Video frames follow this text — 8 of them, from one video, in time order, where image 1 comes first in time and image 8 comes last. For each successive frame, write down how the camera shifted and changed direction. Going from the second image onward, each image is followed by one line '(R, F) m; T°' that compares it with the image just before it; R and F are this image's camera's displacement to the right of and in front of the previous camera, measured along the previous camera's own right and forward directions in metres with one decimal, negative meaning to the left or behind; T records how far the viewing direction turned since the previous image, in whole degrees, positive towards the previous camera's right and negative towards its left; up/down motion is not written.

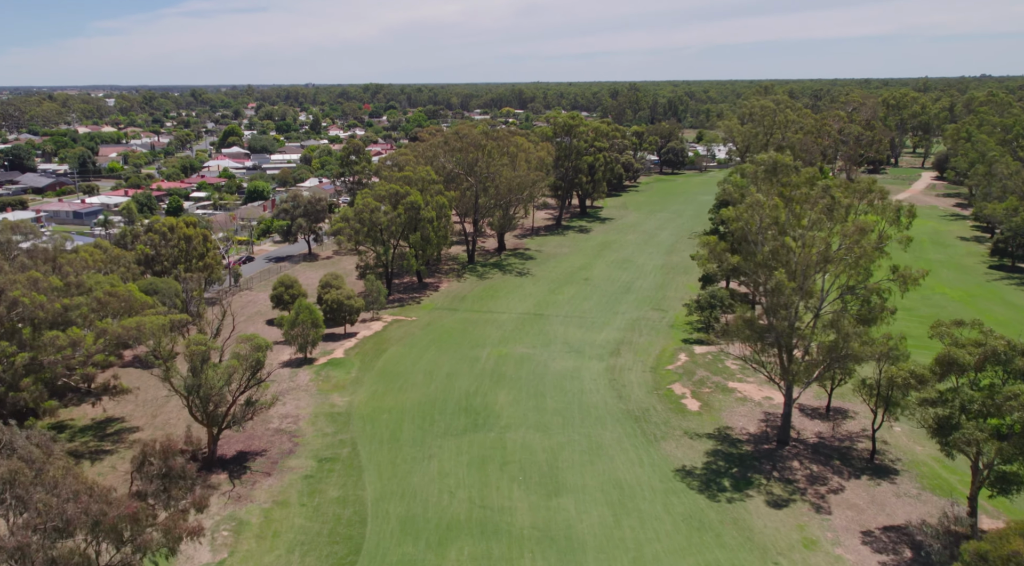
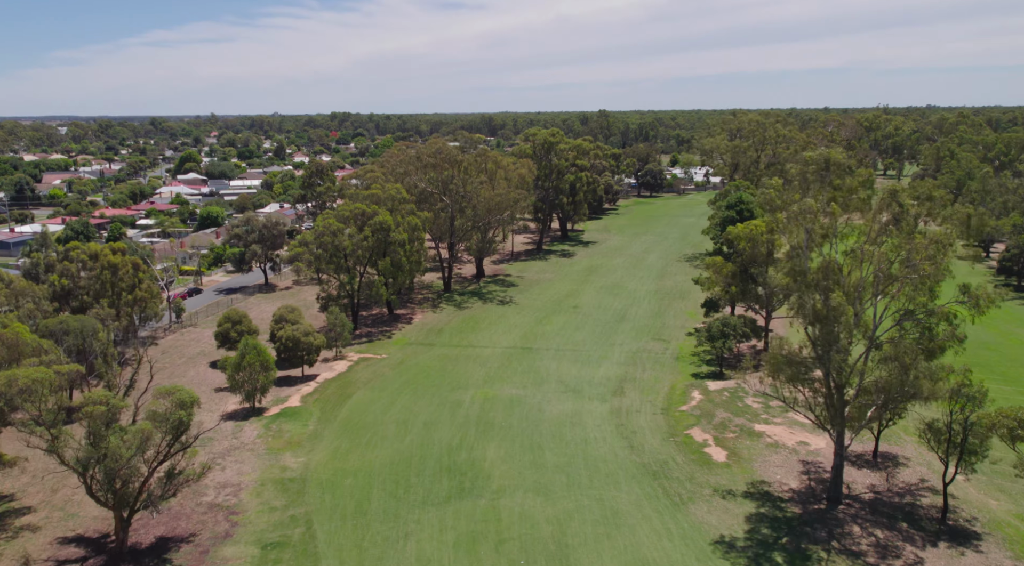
(-0.7, +6.2) m; +2°
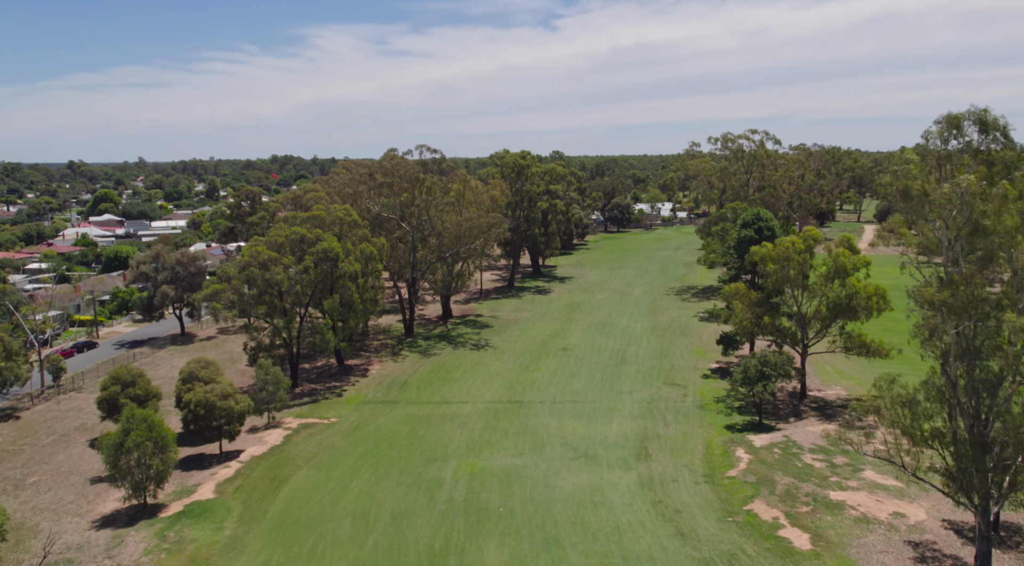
(-1.3, +9.0) m; +3°
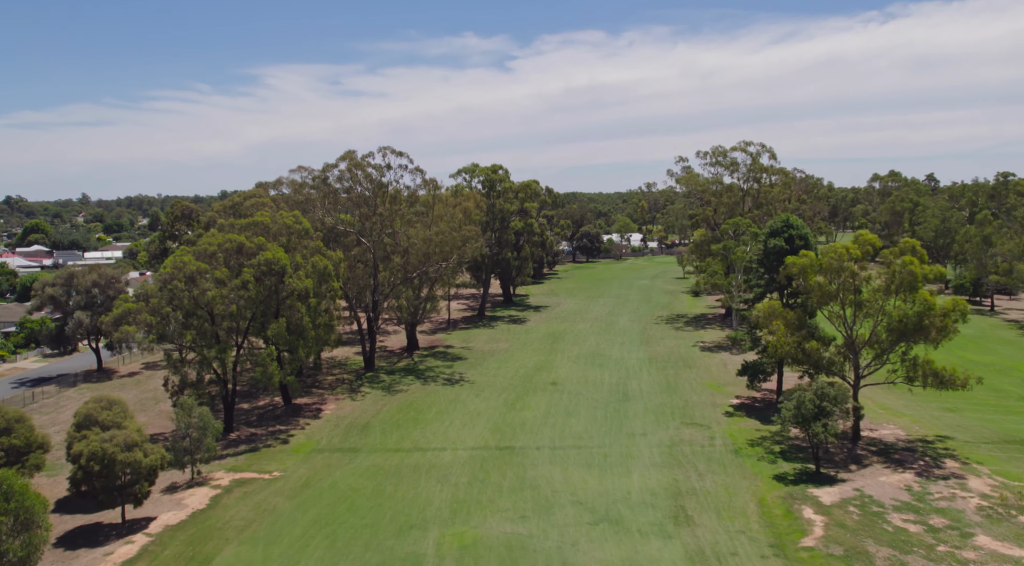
(-1.3, +7.0) m; +3°
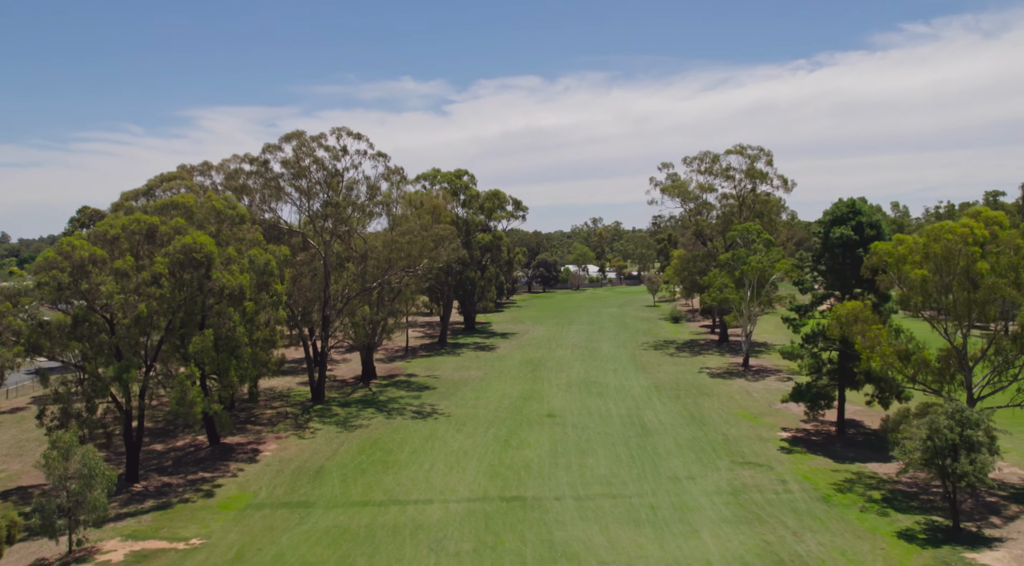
(-2.1, +7.8) m; +4°
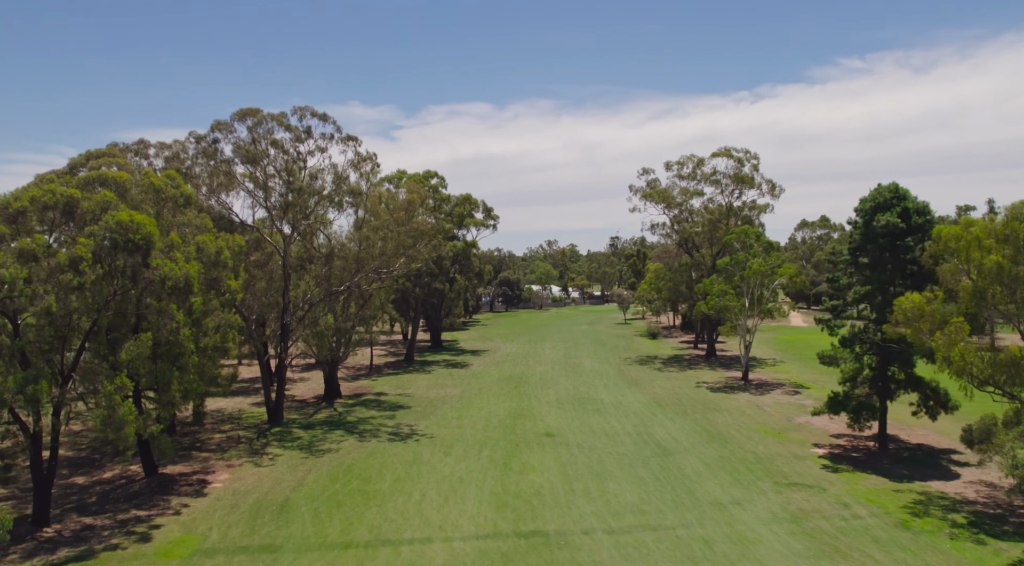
(-1.5, +4.0) m; +4°
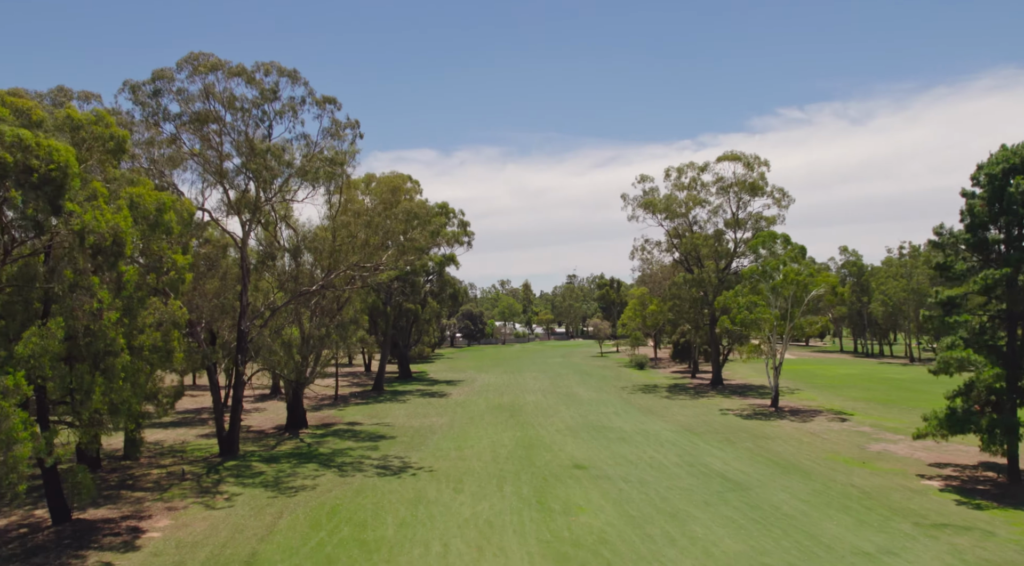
(-2.3, +5.8) m; +4°
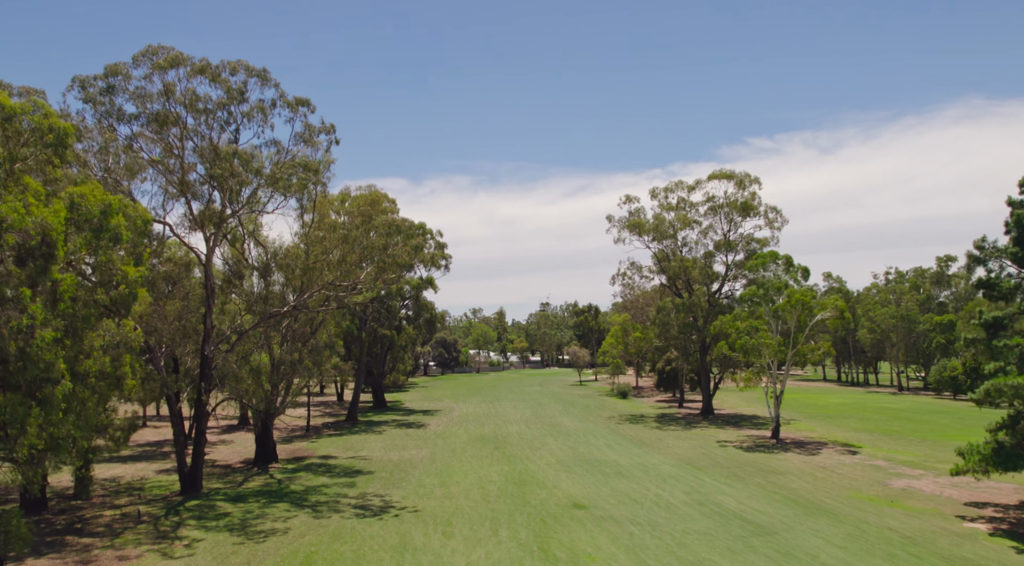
(-0.7, +2.1) m; +2°
